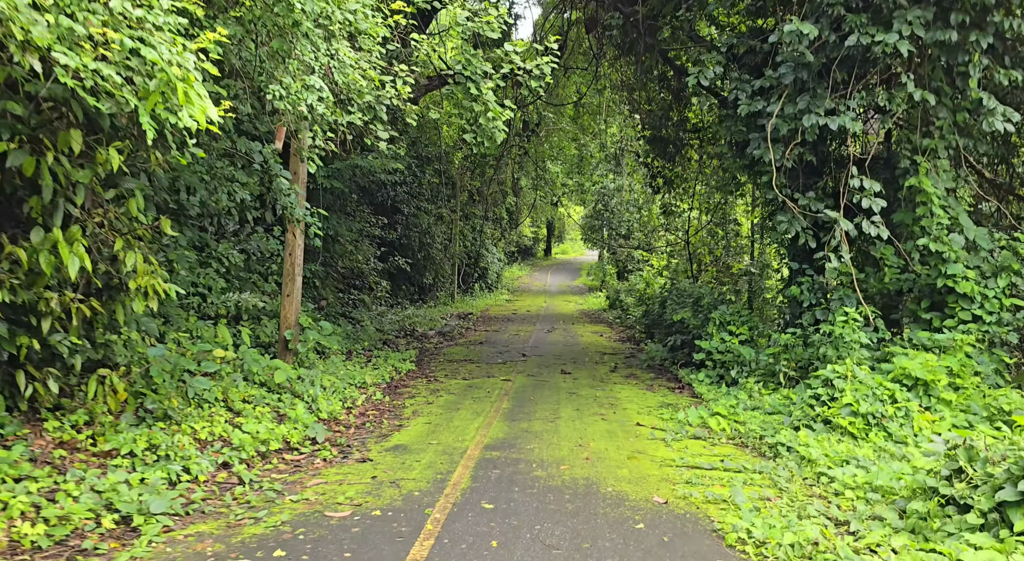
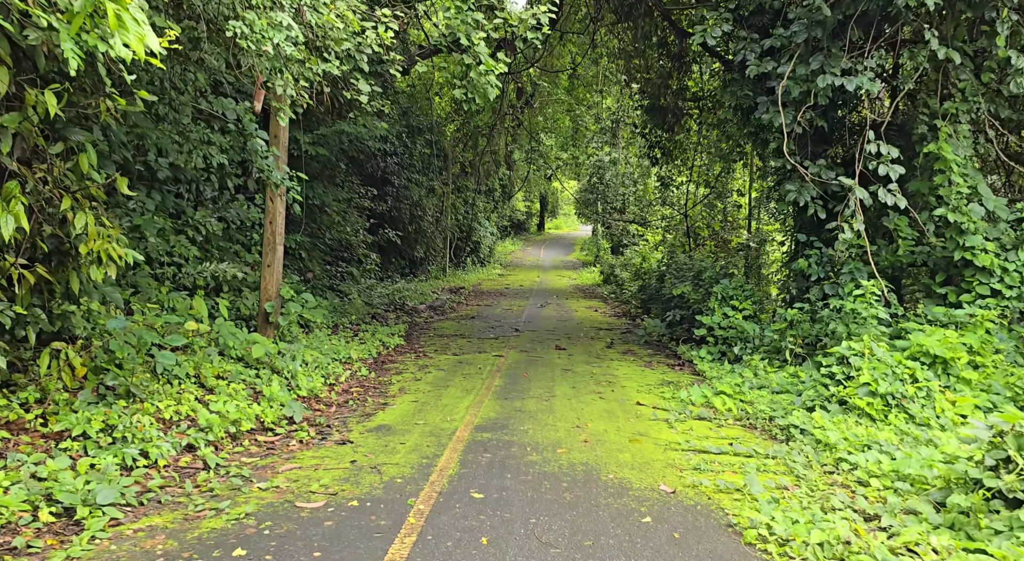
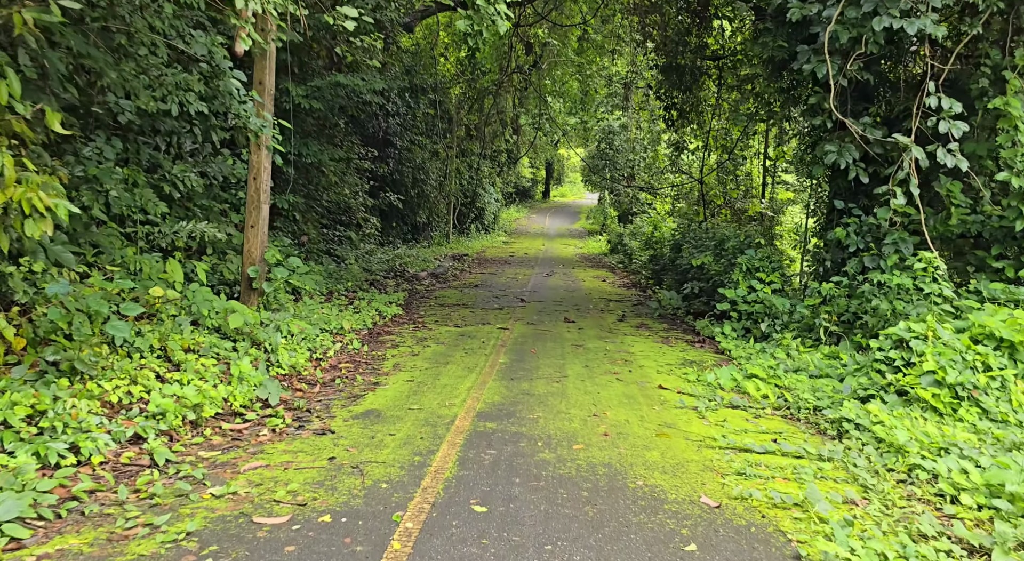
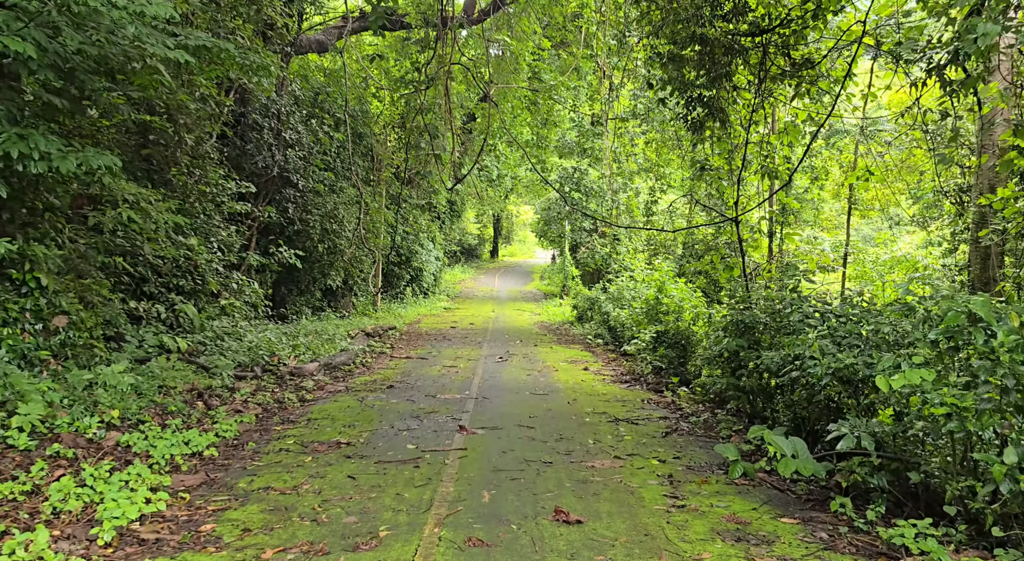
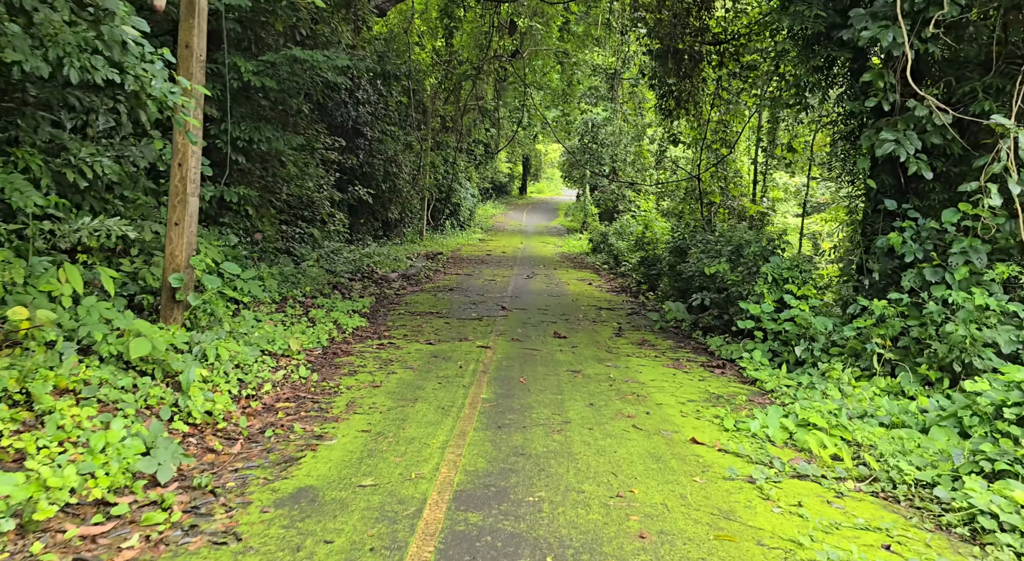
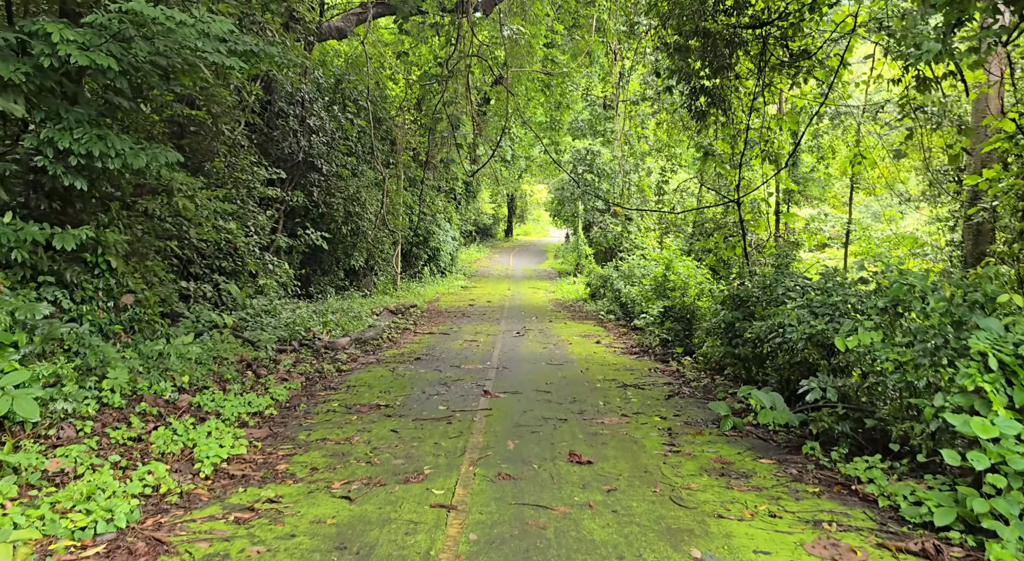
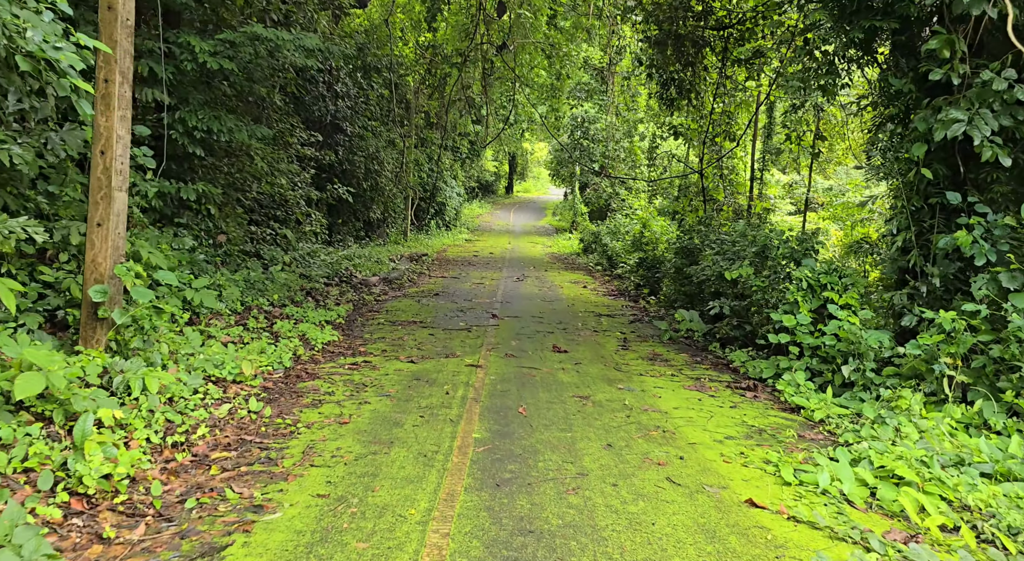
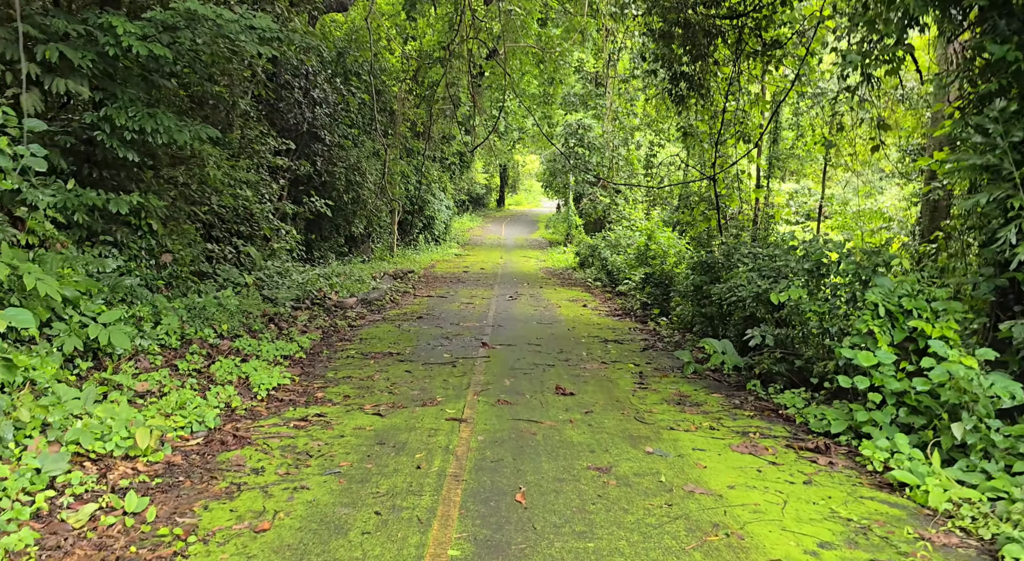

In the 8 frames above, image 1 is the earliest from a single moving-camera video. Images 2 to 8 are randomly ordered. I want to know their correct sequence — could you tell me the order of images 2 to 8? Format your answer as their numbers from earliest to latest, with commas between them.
2, 3, 5, 7, 8, 6, 4
